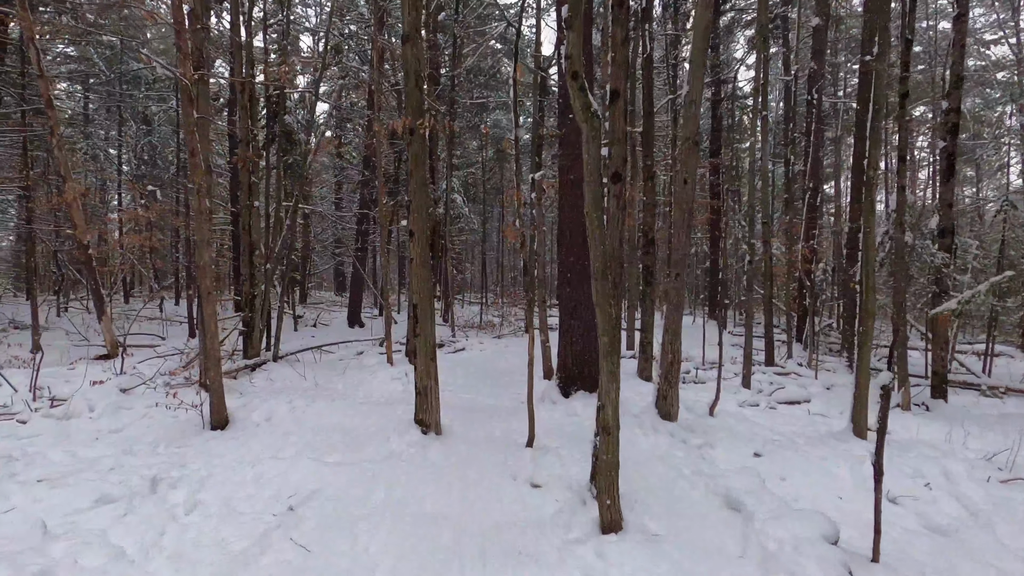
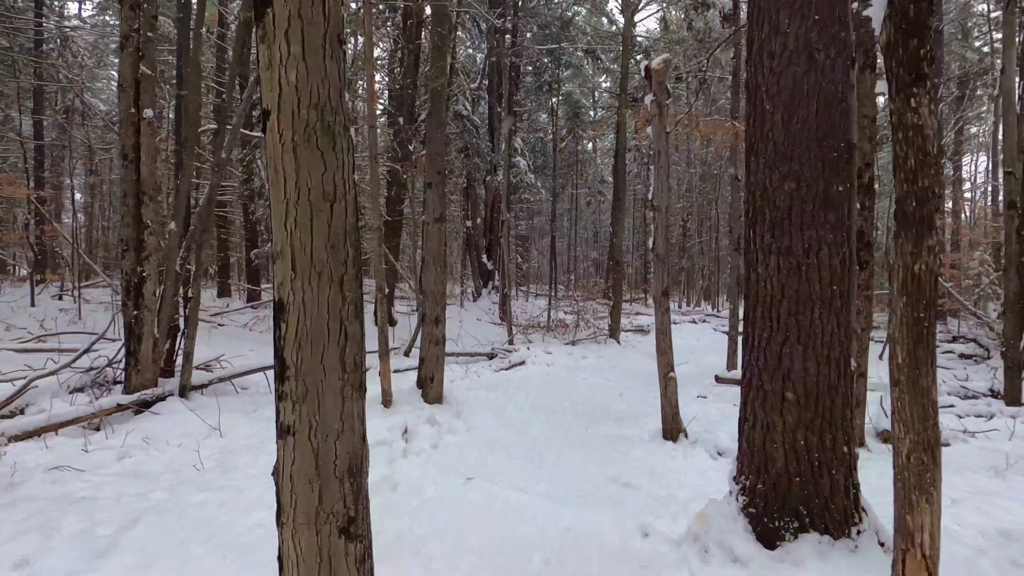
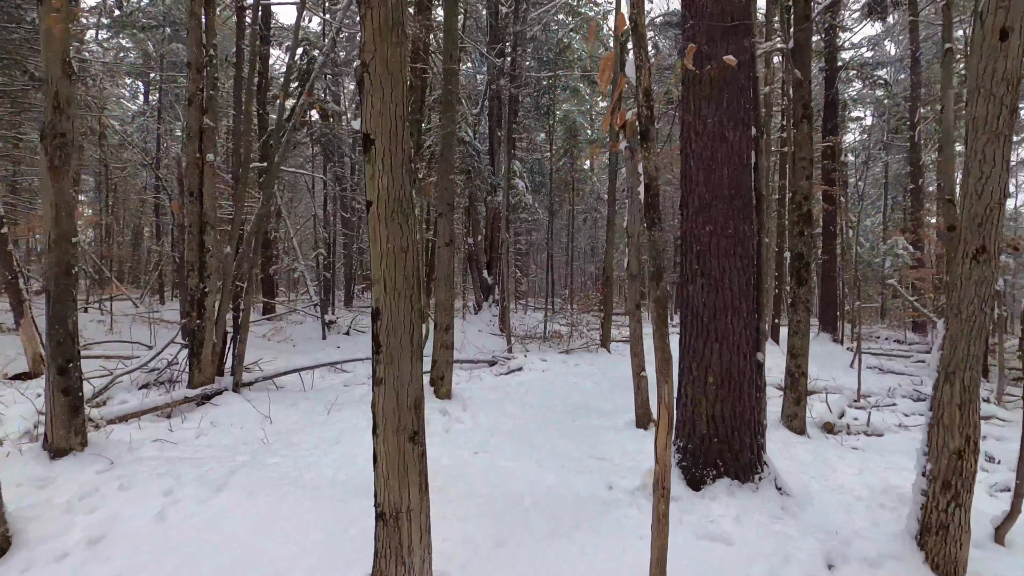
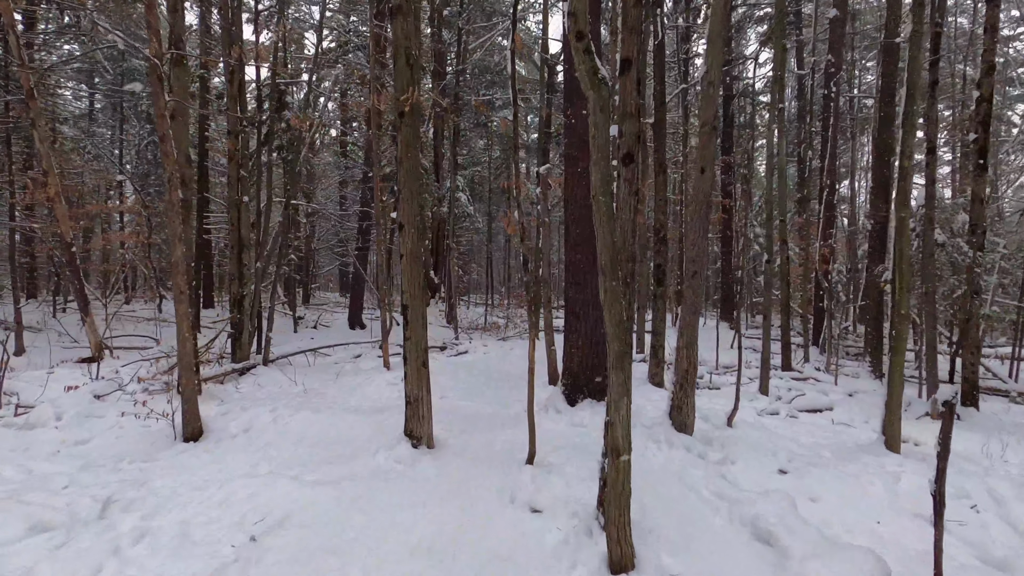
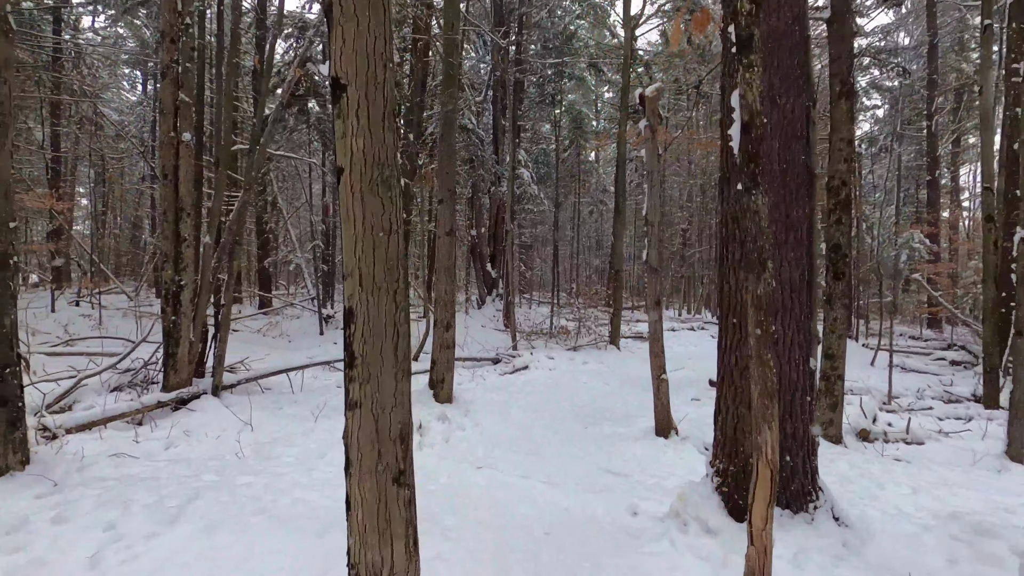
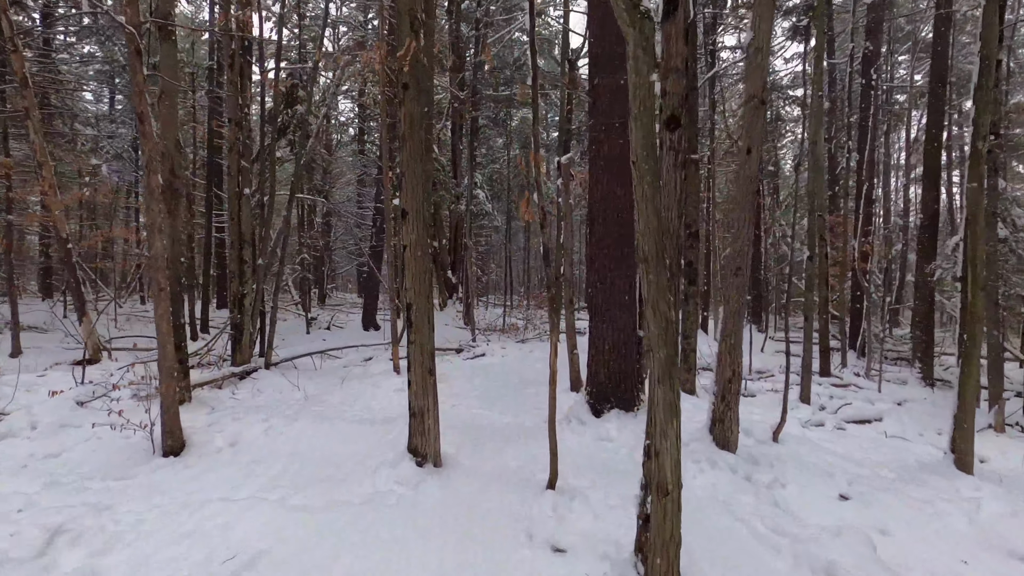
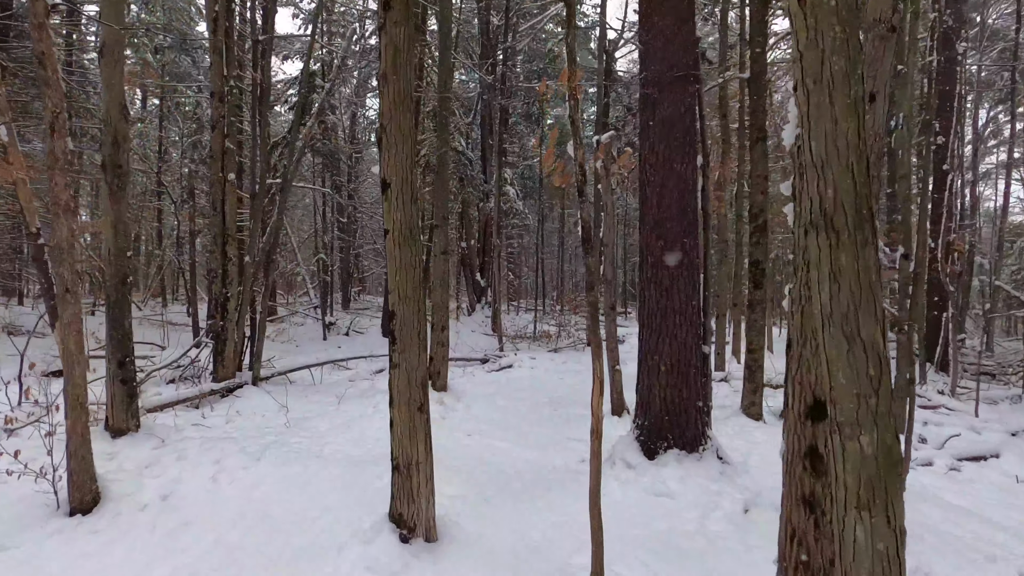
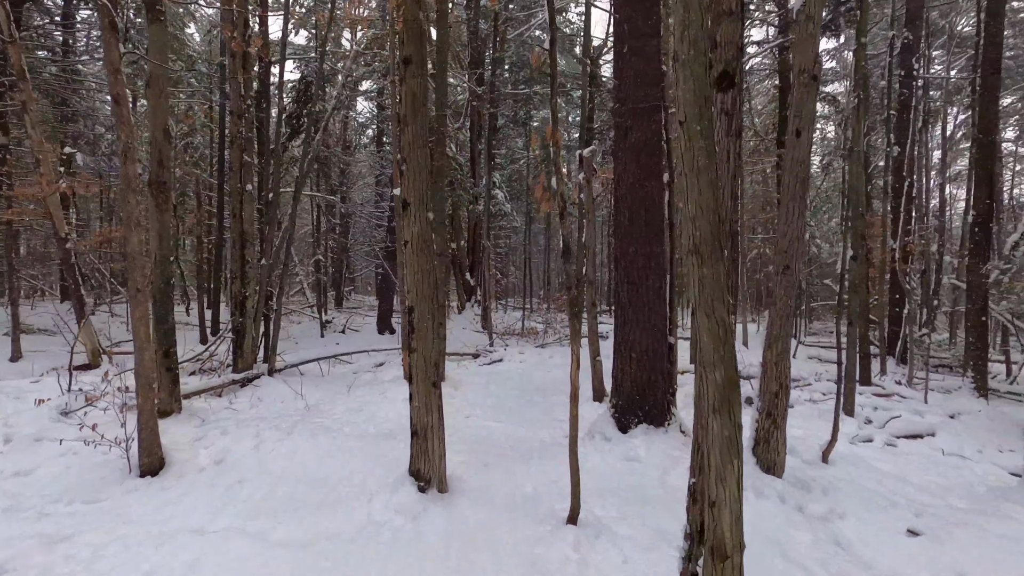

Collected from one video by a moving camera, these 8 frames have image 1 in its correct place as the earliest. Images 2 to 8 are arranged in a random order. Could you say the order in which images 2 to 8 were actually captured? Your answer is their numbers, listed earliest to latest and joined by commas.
4, 6, 8, 7, 3, 5, 2
